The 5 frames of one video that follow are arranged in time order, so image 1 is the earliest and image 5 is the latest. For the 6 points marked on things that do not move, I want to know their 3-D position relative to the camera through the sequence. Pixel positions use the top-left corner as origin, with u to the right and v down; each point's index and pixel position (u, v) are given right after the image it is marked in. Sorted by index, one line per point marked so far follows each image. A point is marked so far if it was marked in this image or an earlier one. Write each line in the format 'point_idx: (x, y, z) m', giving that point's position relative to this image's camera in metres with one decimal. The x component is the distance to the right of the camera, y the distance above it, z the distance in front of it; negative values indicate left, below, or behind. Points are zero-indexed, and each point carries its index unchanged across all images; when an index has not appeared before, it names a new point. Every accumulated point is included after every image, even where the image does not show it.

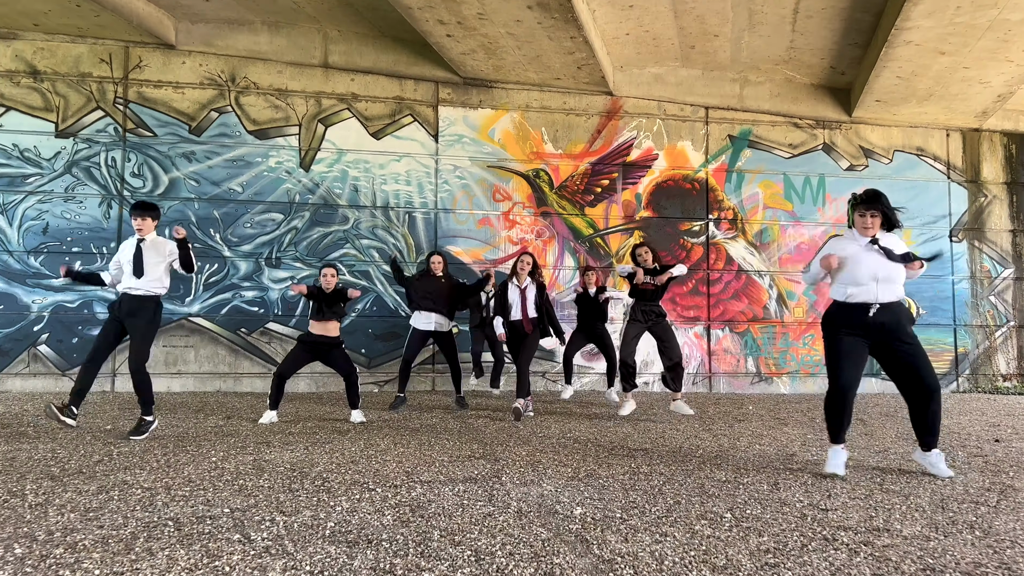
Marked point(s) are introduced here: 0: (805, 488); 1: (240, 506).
0: (+1.1, -0.8, +3.3) m
1: (-0.9, -0.7, +2.8) m
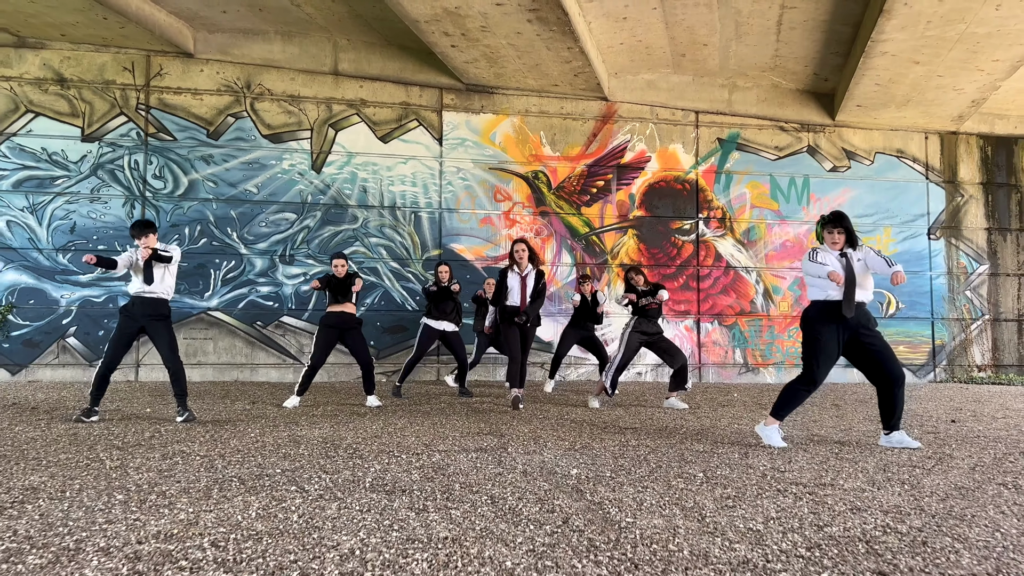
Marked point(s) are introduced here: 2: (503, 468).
0: (+1.2, -0.8, +3.8) m
1: (-0.9, -0.7, +3.3) m
2: (0.0, -0.7, +3.3) m
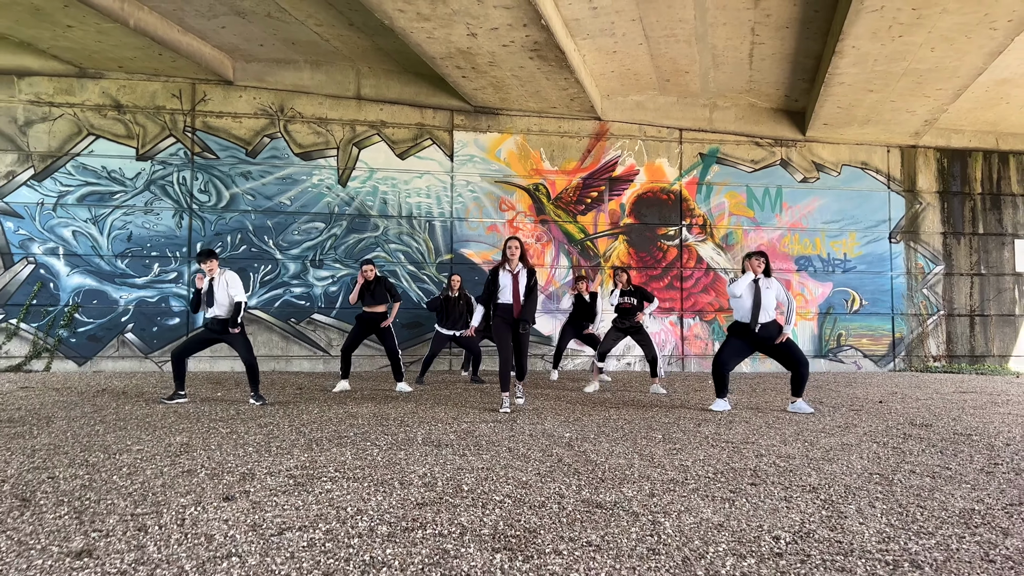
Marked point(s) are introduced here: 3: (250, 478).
0: (+1.2, -0.8, +4.9) m
1: (-0.8, -0.8, +4.5) m
2: (0.0, -0.8, +4.5) m
3: (-1.0, -0.7, +3.1) m
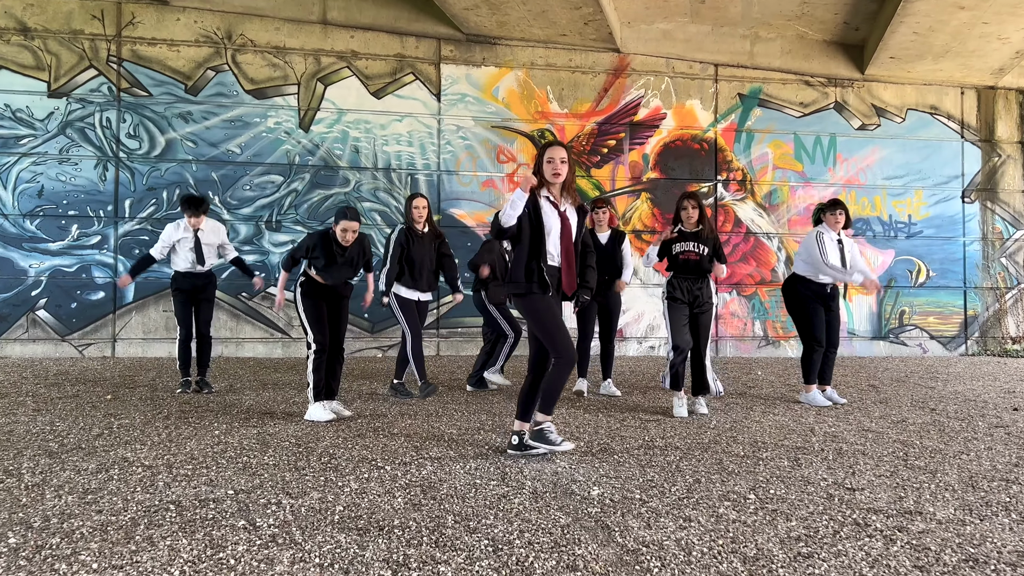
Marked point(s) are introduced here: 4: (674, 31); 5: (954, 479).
0: (+1.2, -0.7, +3.2) m
1: (-0.9, -0.6, +2.7) m
2: (0.0, -0.6, +2.7) m
3: (-1.0, -0.6, +1.3) m
4: (+1.7, +2.8, +9.0) m
5: (+1.5, -0.7, +2.9) m
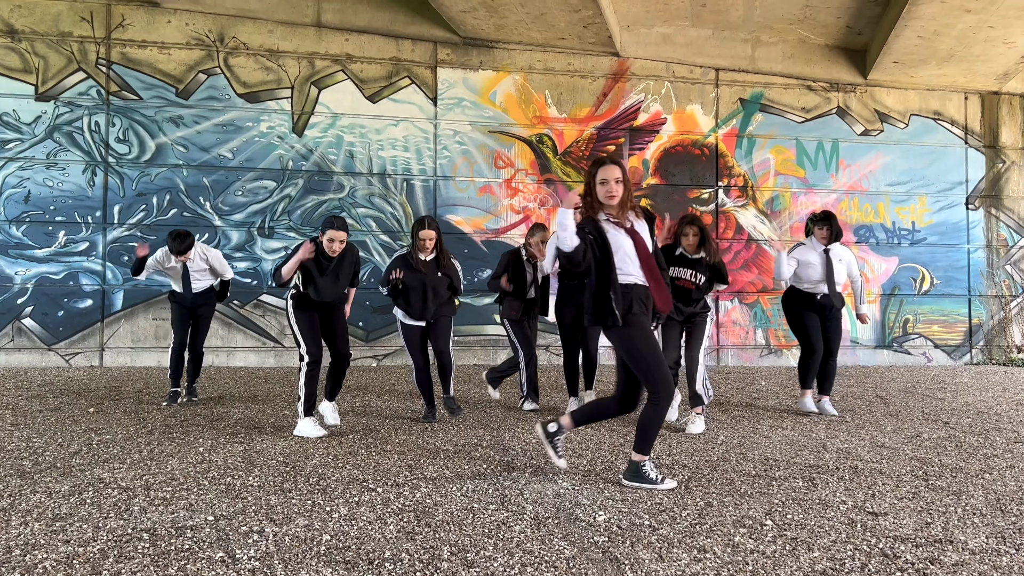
0: (+1.2, -0.7, +3.0) m
1: (-0.9, -0.7, +2.5) m
2: (0.0, -0.7, +2.5) m
3: (-1.0, -0.6, +1.1) m
4: (+1.7, +2.7, +8.9) m
5: (+1.5, -0.7, +2.8) m
